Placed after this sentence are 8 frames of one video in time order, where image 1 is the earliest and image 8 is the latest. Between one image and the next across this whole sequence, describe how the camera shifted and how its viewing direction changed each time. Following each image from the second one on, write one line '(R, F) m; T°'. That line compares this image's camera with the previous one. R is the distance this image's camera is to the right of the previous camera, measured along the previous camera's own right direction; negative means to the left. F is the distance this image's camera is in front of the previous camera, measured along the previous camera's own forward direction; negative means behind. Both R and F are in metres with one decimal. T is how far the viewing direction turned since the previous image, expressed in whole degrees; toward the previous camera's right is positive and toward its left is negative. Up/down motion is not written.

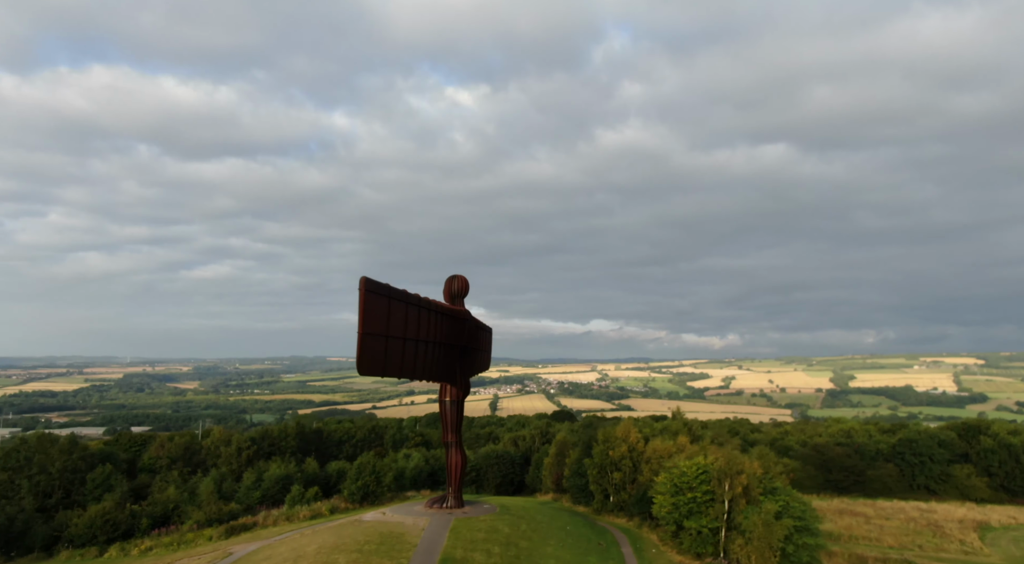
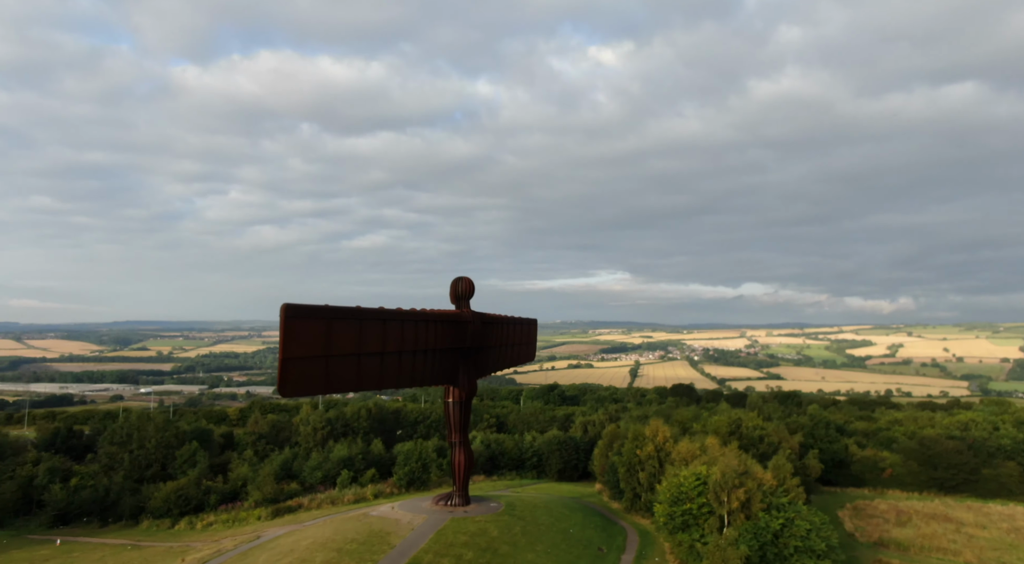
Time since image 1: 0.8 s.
(+5.0, +0.7) m; -12°
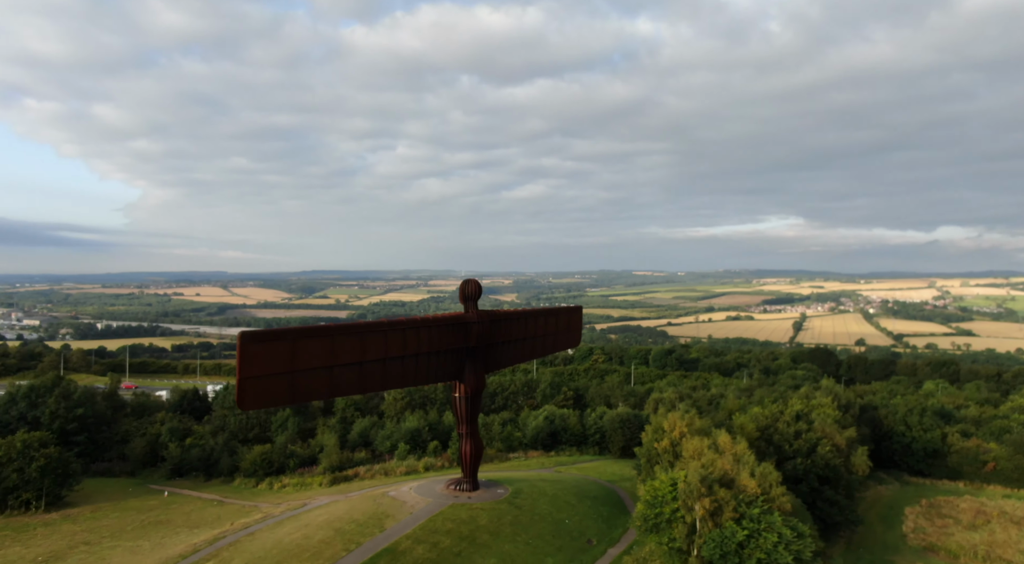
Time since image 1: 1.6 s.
(+5.9, -0.4) m; -13°
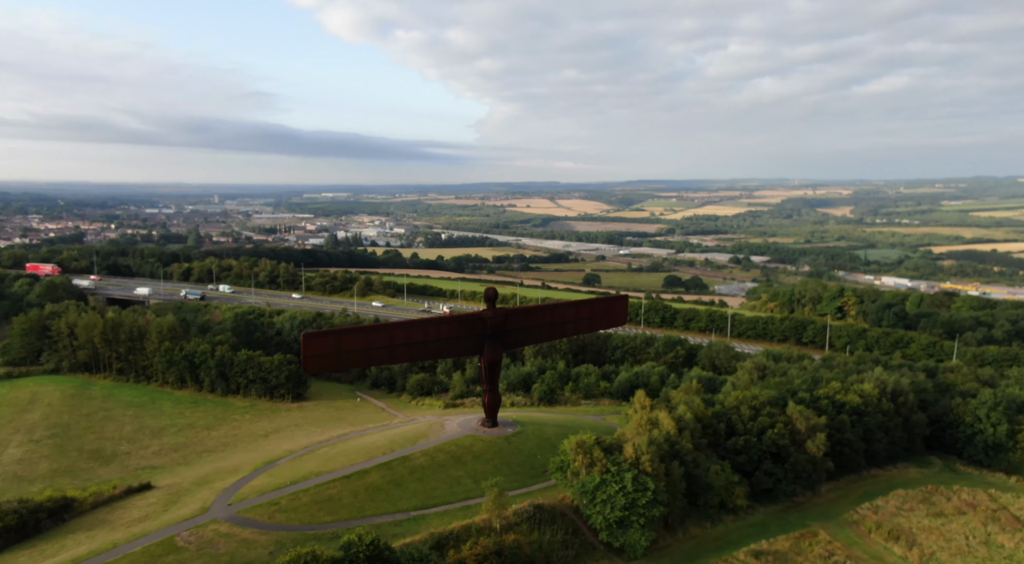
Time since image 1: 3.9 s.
(+16.6, -7.4) m; -26°
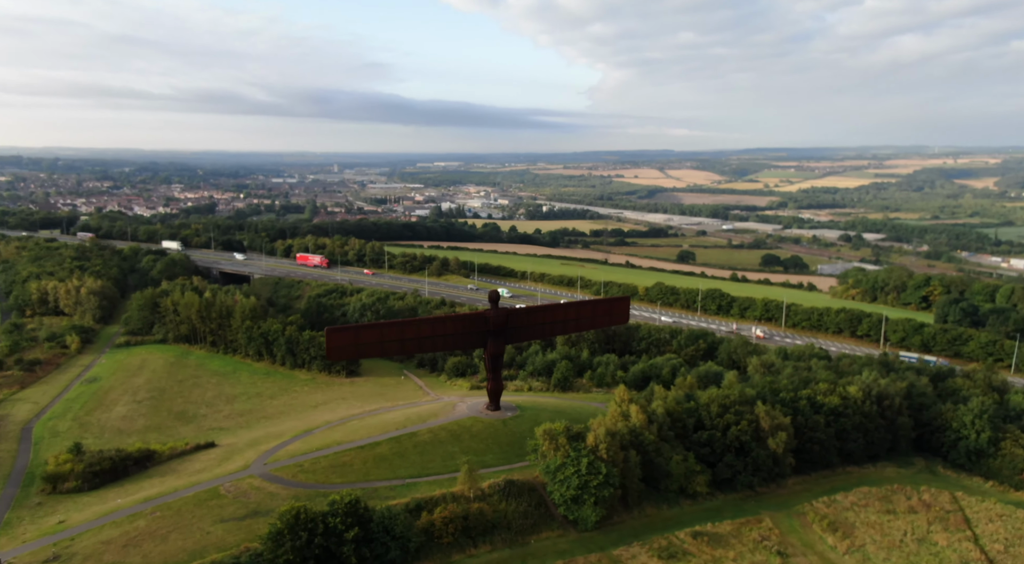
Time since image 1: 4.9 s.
(+6.7, -4.9) m; -9°
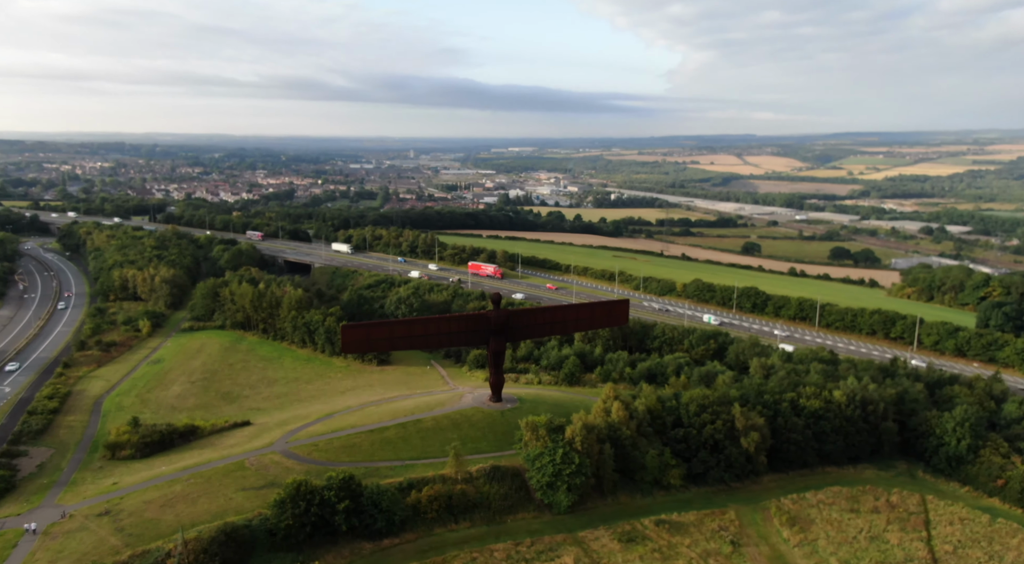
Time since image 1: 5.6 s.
(+4.8, -3.7) m; -6°
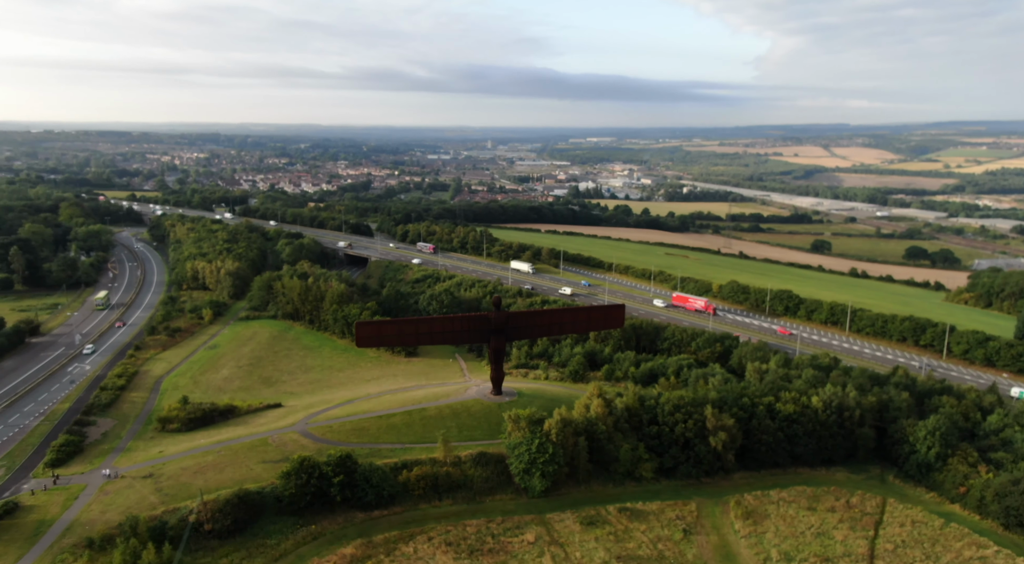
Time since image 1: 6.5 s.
(+5.5, -4.3) m; -6°
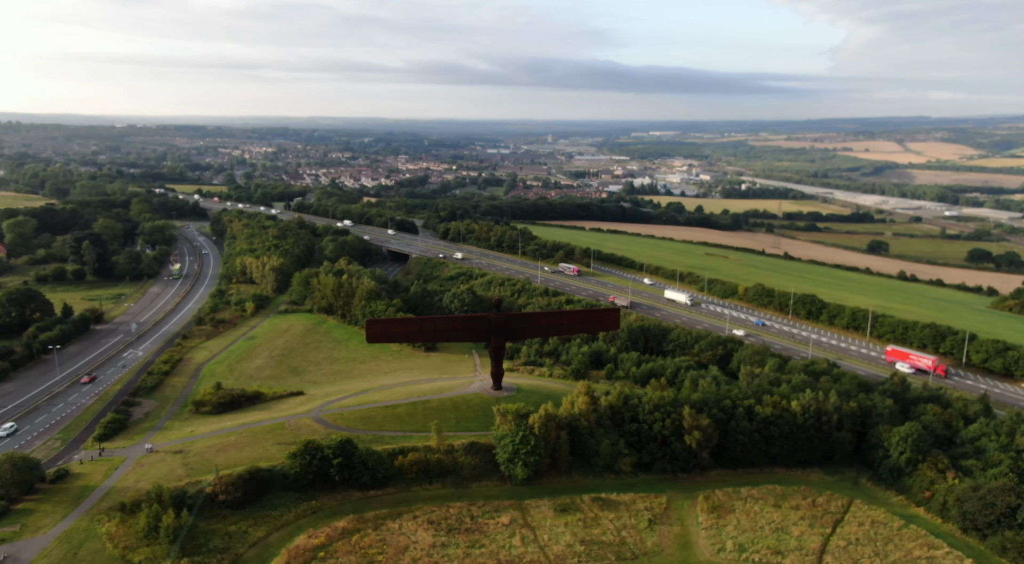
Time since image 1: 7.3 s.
(+4.6, -3.7) m; -5°
